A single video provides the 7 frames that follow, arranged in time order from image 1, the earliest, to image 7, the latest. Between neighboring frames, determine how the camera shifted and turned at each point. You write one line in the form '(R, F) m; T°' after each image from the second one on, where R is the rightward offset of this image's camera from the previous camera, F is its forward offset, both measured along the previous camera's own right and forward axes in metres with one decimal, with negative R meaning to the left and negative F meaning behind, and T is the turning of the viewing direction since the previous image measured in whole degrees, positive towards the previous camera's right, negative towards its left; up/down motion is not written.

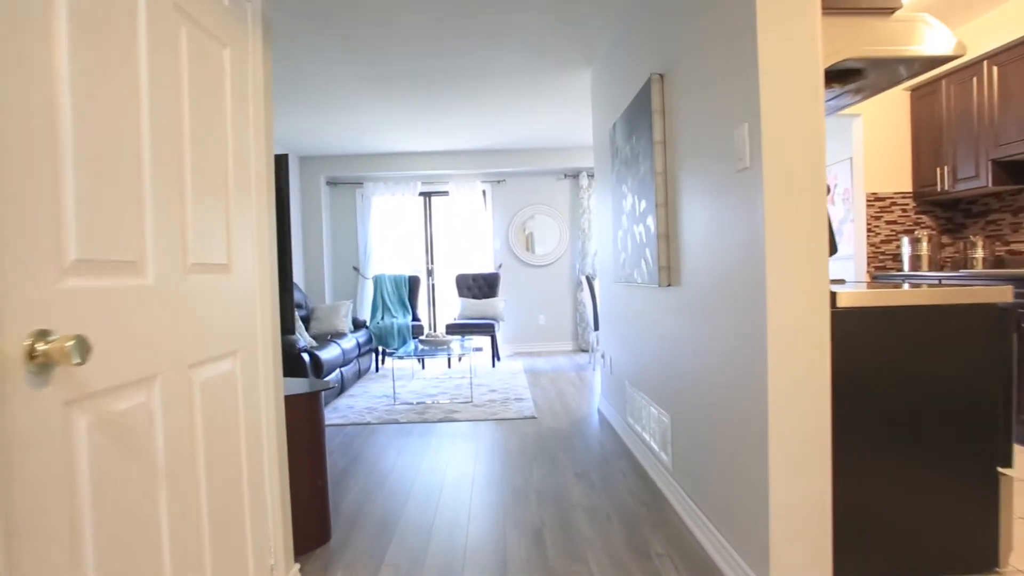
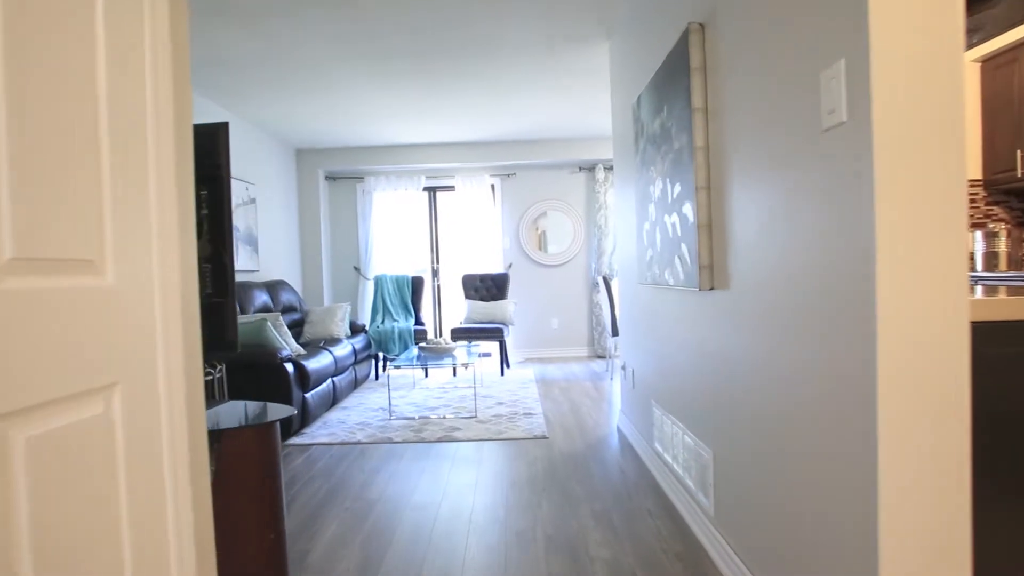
(0.0, +0.5) m; -1°
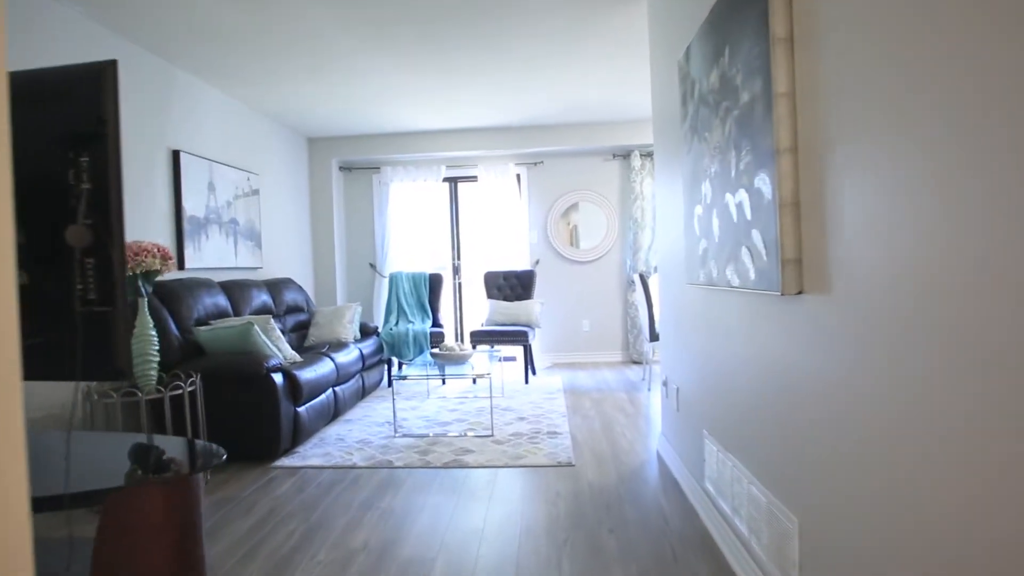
(+0.1, +0.5) m; -3°
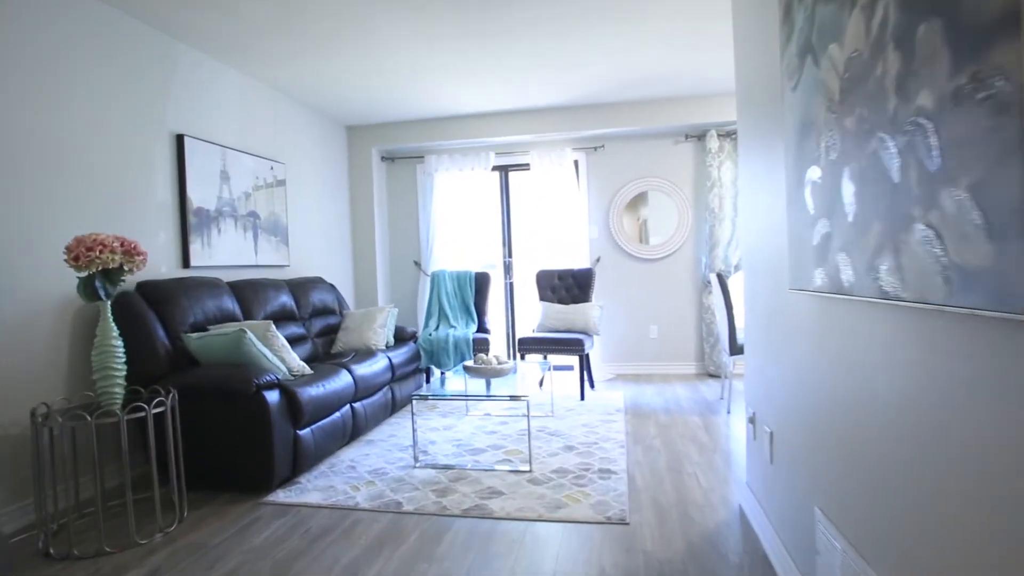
(+0.1, +0.7) m; -7°
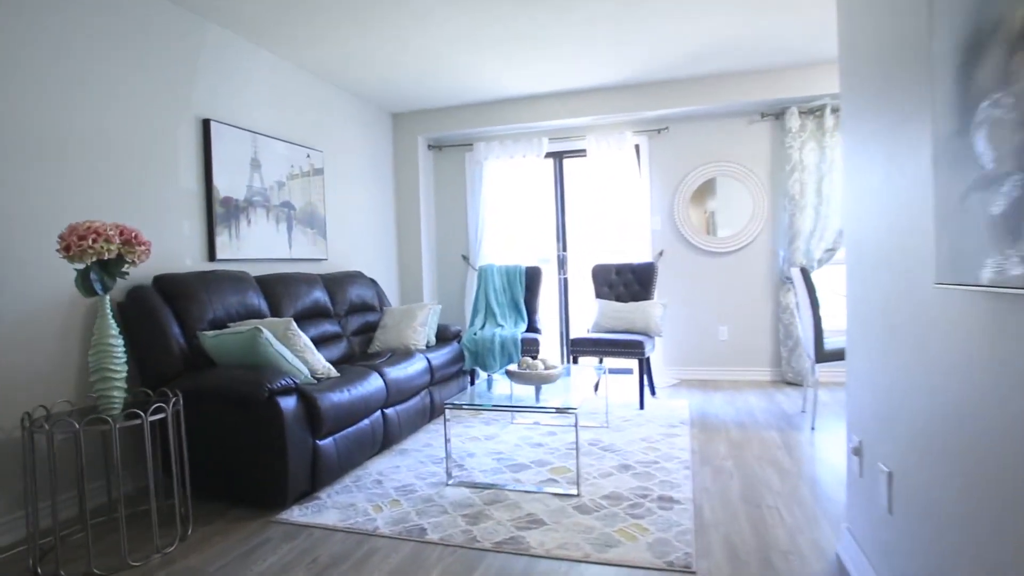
(+0.1, +0.4) m; -6°
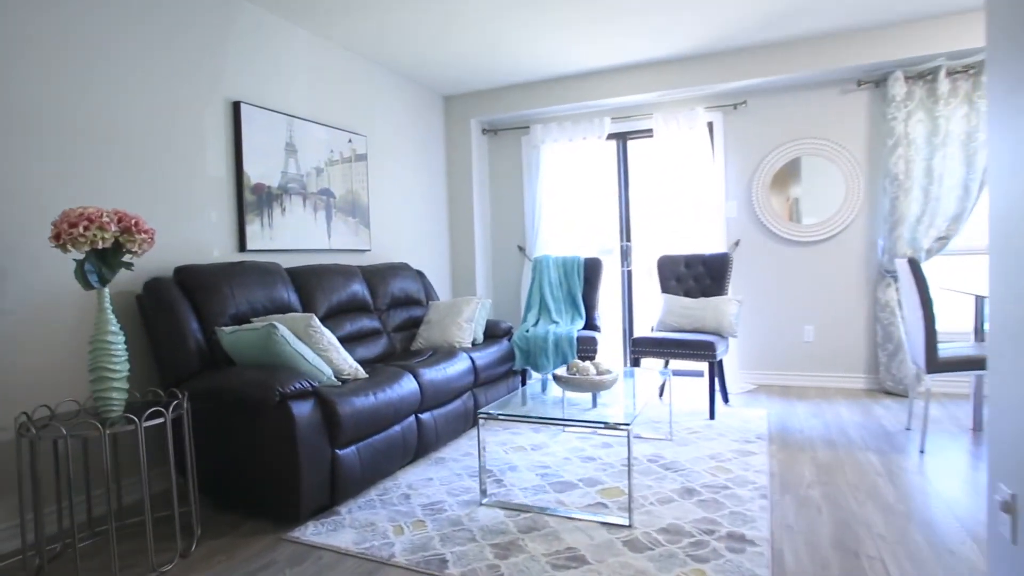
(+0.1, +0.4) m; -7°
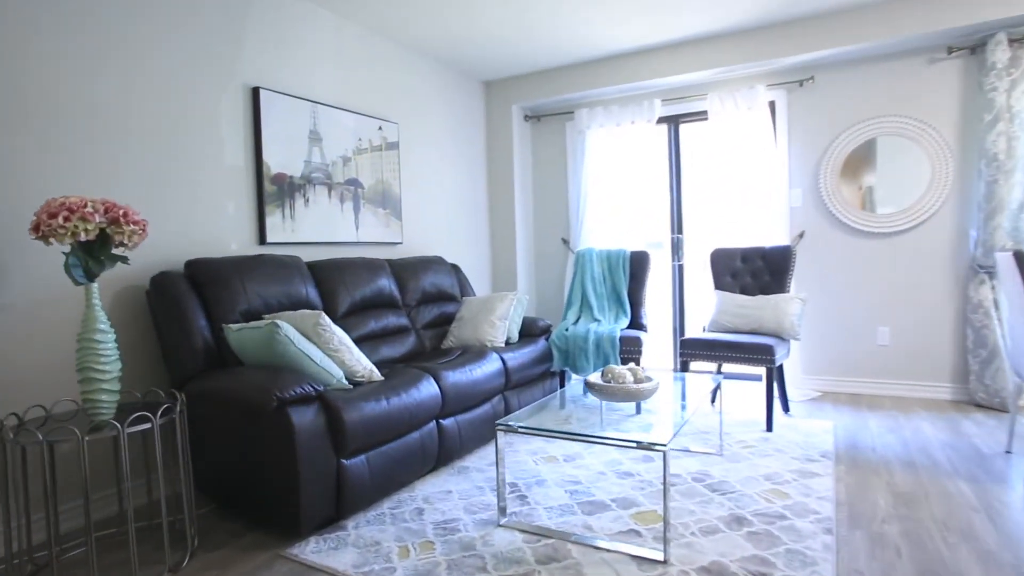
(+0.1, +0.3) m; -6°
